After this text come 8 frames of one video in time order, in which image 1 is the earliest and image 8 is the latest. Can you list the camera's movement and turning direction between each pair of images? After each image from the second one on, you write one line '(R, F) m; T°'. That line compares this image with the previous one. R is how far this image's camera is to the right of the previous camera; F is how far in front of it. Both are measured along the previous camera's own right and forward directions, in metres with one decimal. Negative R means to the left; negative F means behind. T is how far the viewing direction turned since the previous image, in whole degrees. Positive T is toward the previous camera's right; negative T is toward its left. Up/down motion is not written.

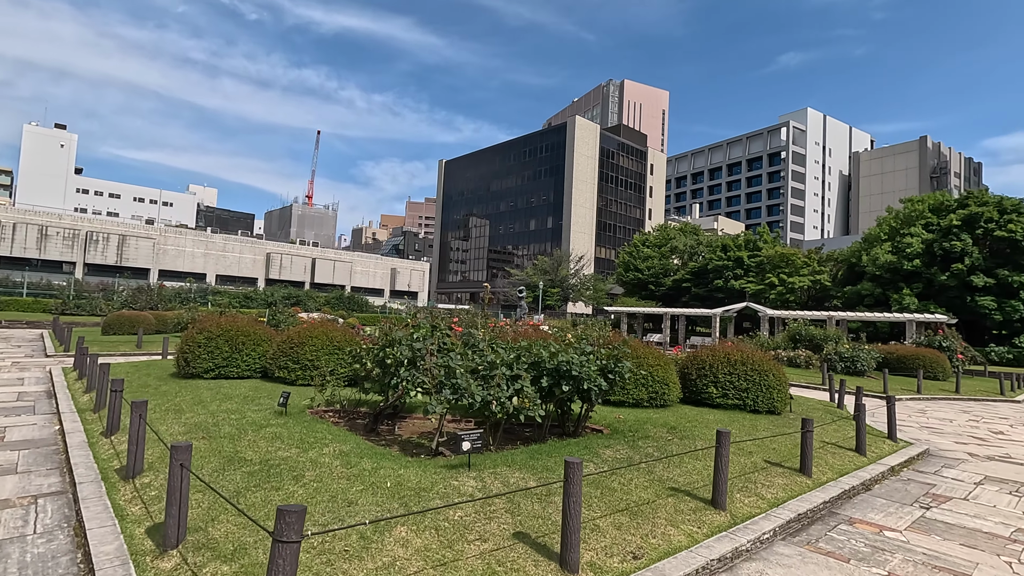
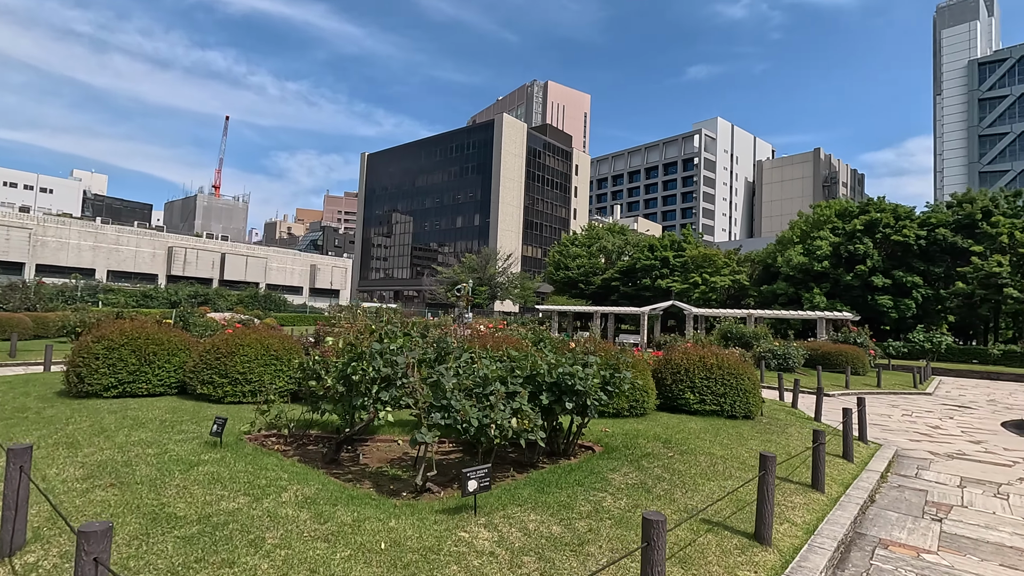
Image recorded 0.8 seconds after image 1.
(-0.7, +0.9) m; +8°
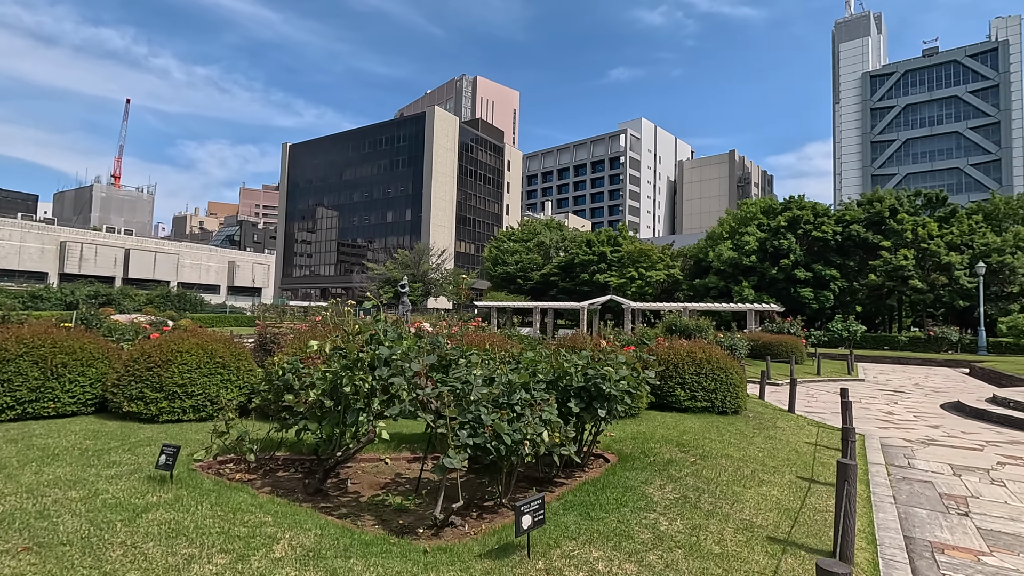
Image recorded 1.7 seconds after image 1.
(-0.8, +0.8) m; +8°
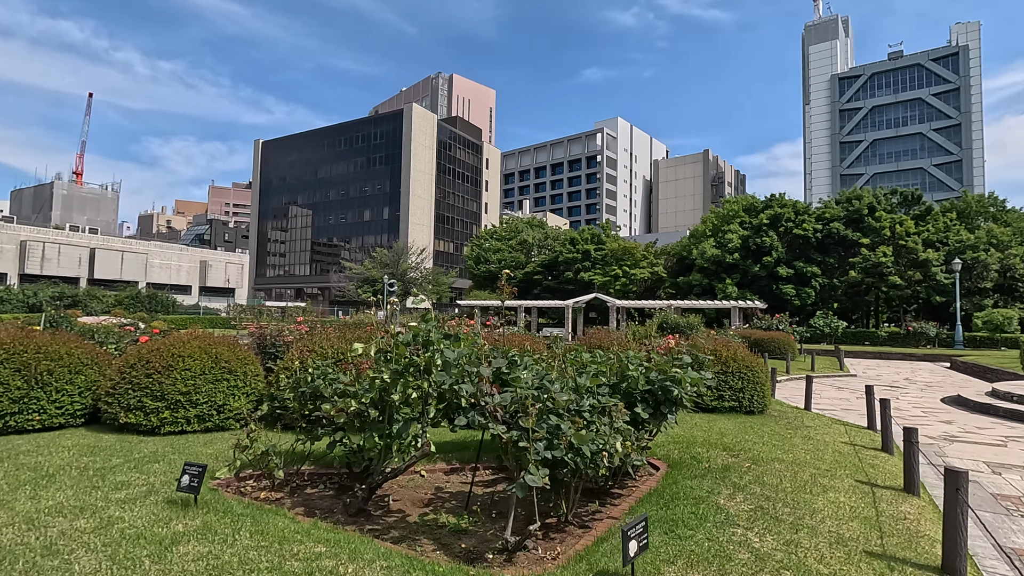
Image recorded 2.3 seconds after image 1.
(-0.6, +0.4) m; +3°
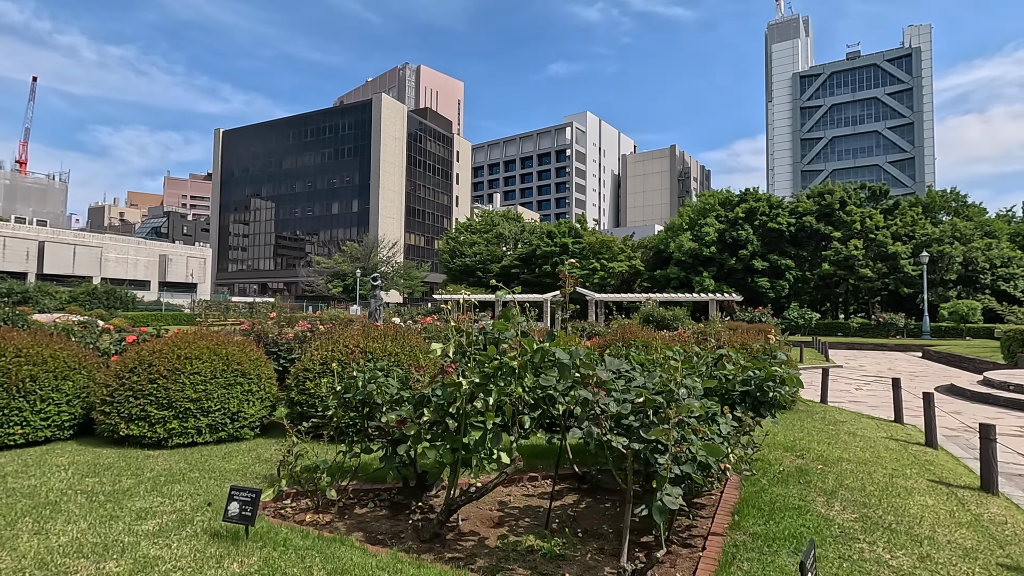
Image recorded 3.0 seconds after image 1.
(-0.8, +0.5) m; +3°
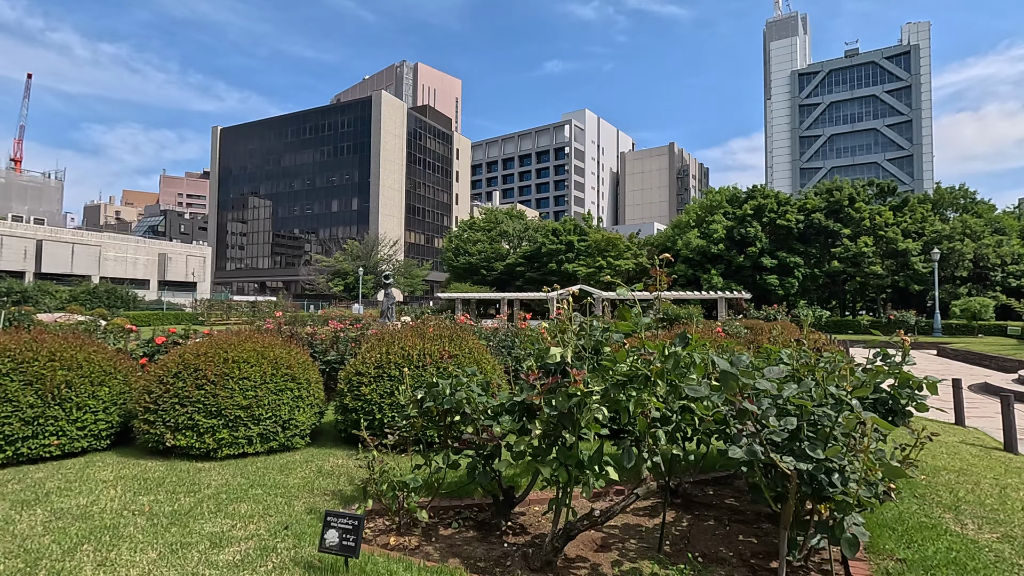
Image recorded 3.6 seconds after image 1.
(-0.7, +0.4) m; 0°
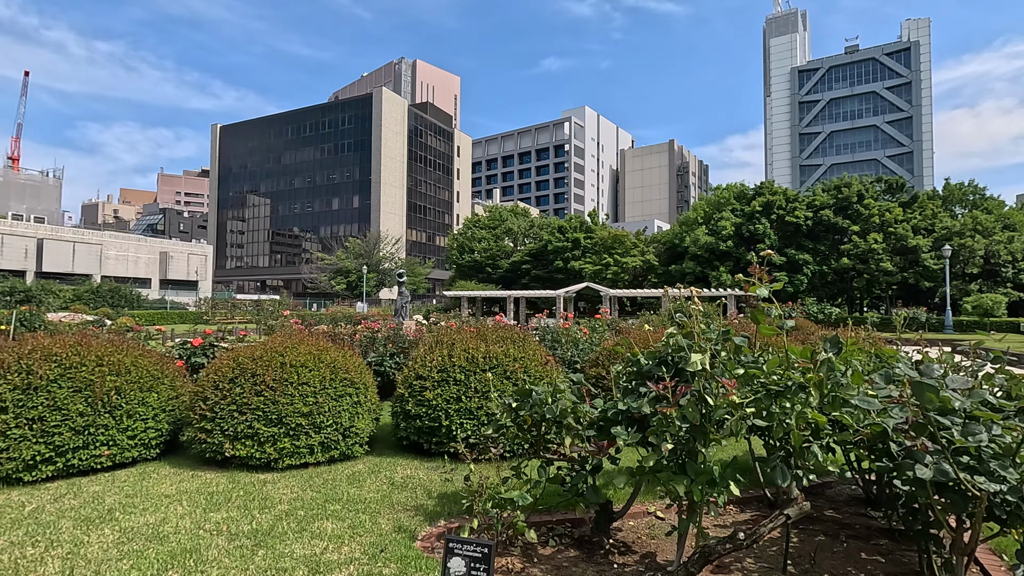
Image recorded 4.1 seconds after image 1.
(-0.6, +0.3) m; 0°
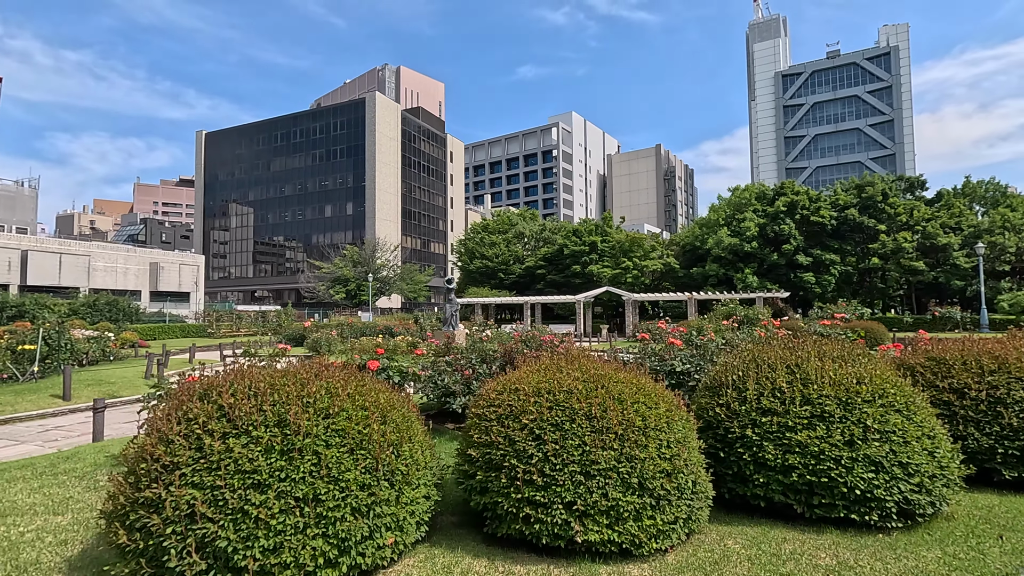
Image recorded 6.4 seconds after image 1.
(-2.6, +1.3) m; +2°
